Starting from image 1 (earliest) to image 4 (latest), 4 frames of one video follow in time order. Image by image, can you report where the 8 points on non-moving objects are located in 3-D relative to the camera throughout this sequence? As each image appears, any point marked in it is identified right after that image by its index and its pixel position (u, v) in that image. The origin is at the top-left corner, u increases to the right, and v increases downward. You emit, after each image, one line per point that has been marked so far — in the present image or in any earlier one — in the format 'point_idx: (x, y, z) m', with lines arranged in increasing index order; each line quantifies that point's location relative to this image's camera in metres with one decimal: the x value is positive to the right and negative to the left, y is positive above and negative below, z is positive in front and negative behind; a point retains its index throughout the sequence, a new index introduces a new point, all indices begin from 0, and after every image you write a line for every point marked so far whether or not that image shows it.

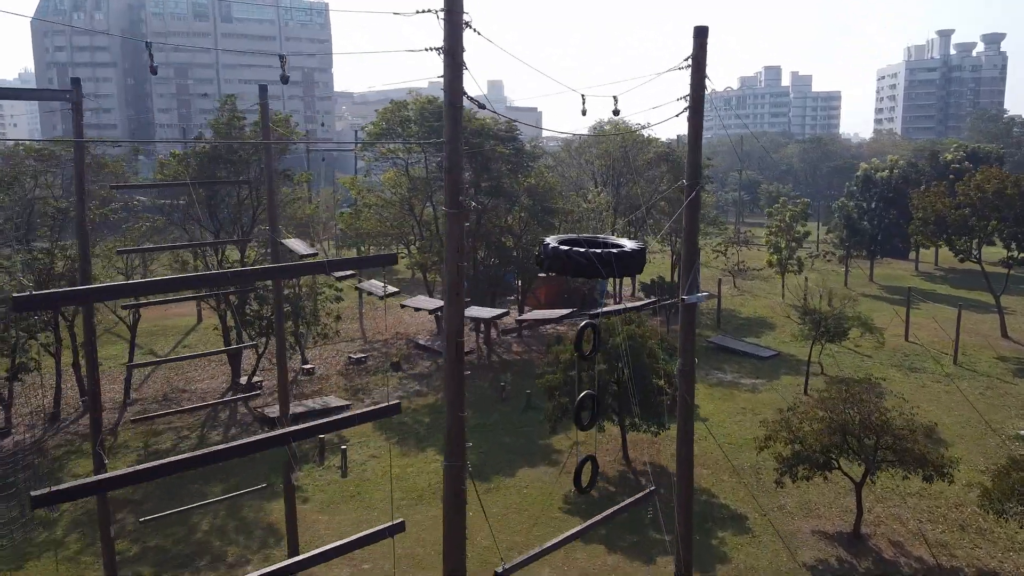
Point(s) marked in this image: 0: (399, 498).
0: (-1.9, -3.6, +12.9) m
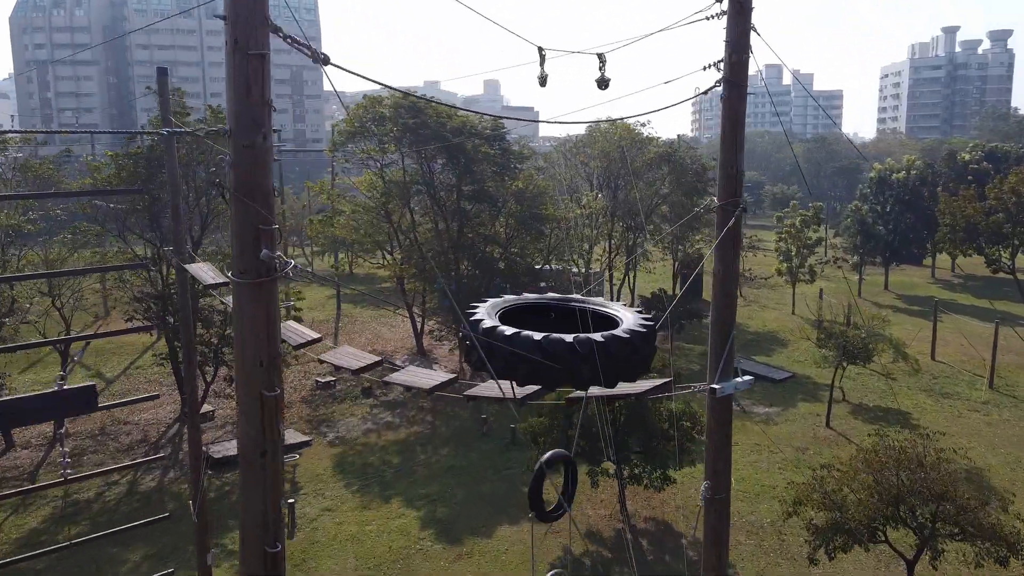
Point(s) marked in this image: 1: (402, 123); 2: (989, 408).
0: (-2.3, -4.0, +10.7) m
1: (-2.8, +4.2, +19.1) m
2: (+10.4, -2.6, +16.4) m
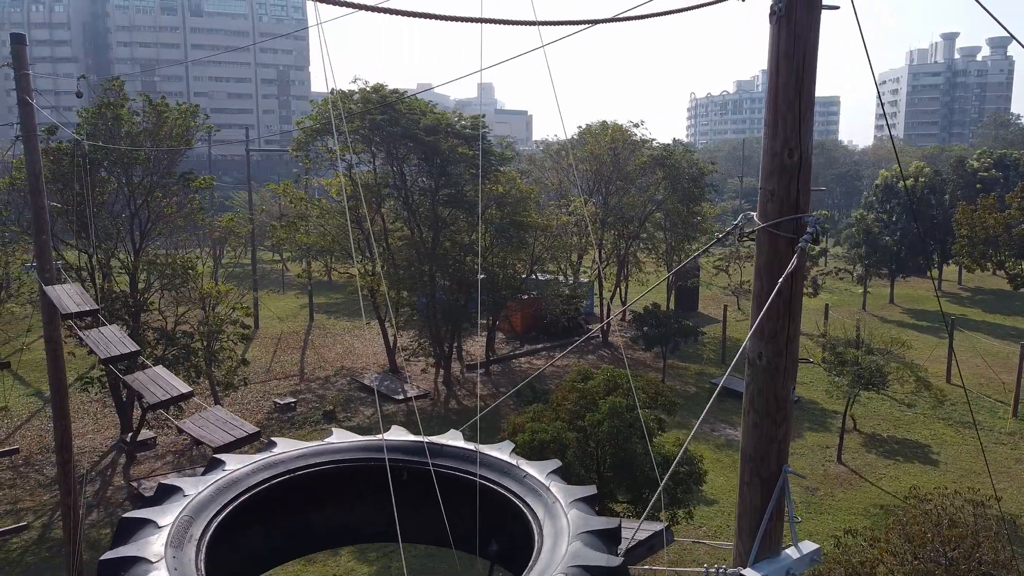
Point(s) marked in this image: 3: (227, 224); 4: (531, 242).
0: (-2.8, -4.2, +9.0) m
1: (-3.3, +3.9, +17.4) m
2: (+10.0, -3.0, +14.8) m
3: (-7.0, +1.6, +18.4) m
4: (+0.5, +1.2, +19.4) m
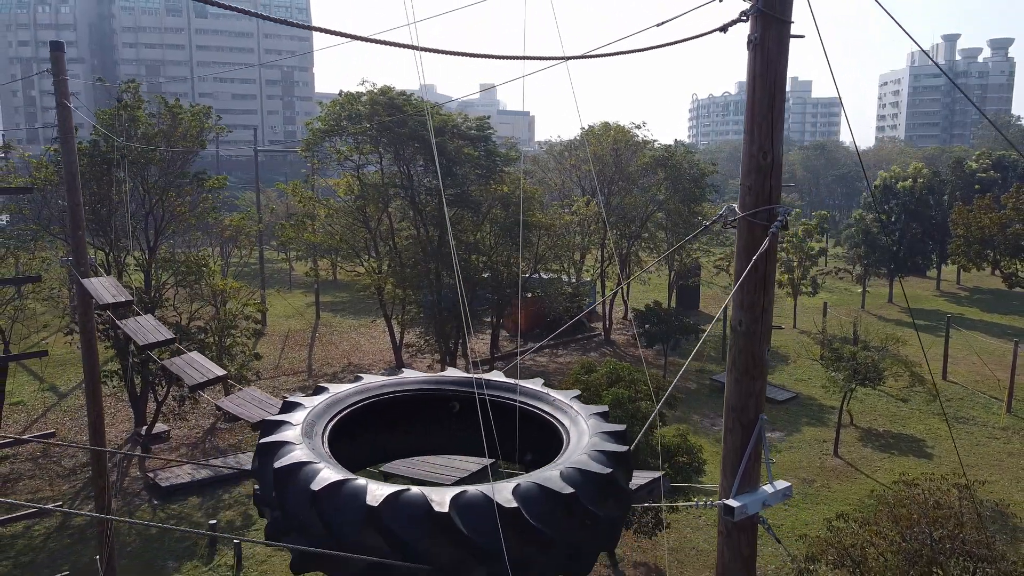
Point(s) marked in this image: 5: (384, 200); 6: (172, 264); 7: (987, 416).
0: (-2.7, -4.2, +9.4) m
1: (-3.1, +3.9, +17.8) m
2: (+10.1, -3.0, +15.2) m
3: (-6.9, +1.6, +18.8) m
4: (+0.6, +1.2, +19.8) m
5: (-3.1, +2.2, +18.4) m
6: (-6.7, +0.5, +14.8) m
7: (+10.3, -2.8, +16.2) m
